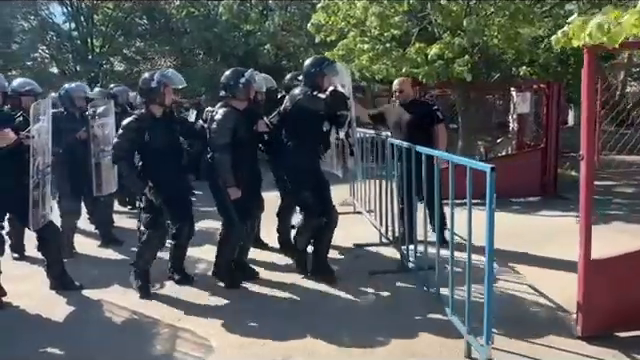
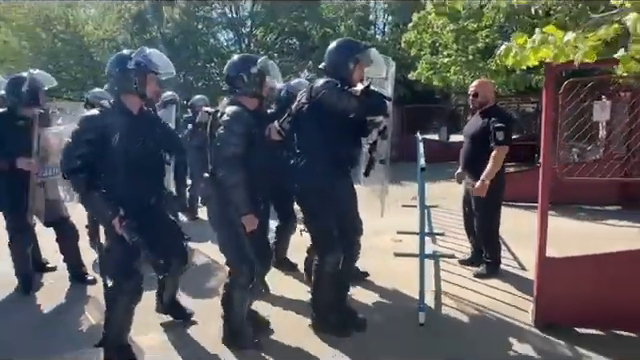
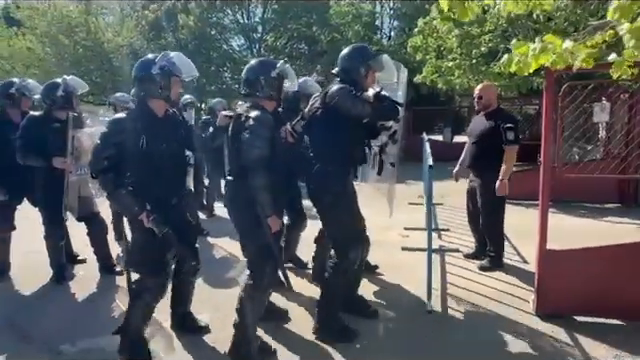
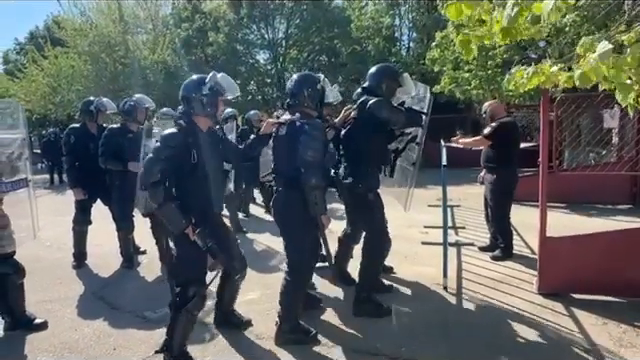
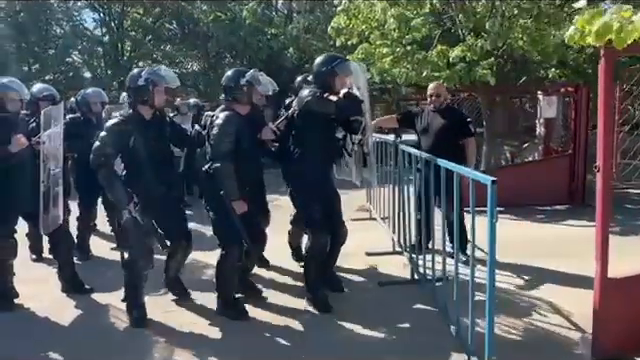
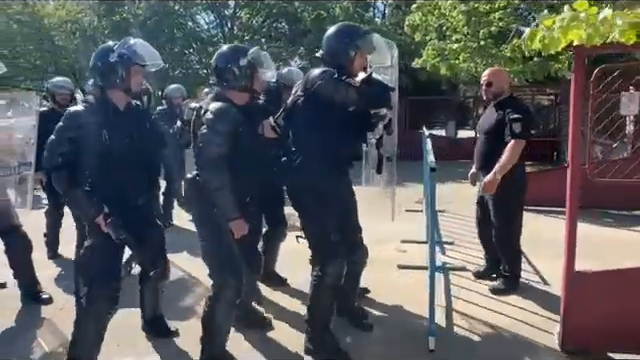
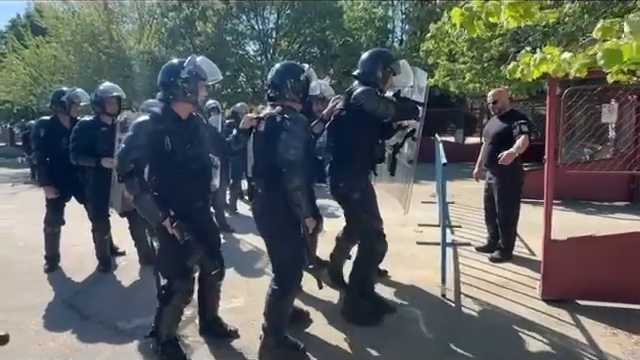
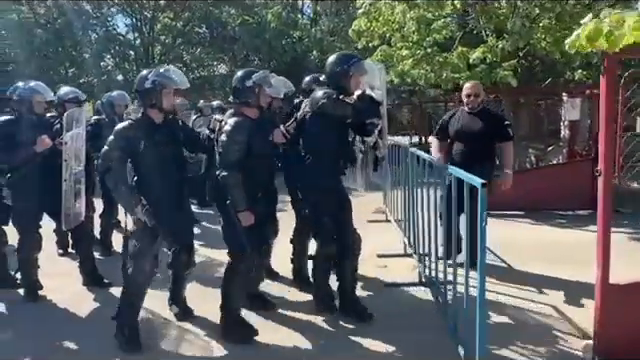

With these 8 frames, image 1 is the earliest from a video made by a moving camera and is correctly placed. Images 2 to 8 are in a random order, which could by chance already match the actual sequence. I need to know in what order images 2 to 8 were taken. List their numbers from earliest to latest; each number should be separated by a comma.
5, 8, 6, 2, 3, 7, 4
